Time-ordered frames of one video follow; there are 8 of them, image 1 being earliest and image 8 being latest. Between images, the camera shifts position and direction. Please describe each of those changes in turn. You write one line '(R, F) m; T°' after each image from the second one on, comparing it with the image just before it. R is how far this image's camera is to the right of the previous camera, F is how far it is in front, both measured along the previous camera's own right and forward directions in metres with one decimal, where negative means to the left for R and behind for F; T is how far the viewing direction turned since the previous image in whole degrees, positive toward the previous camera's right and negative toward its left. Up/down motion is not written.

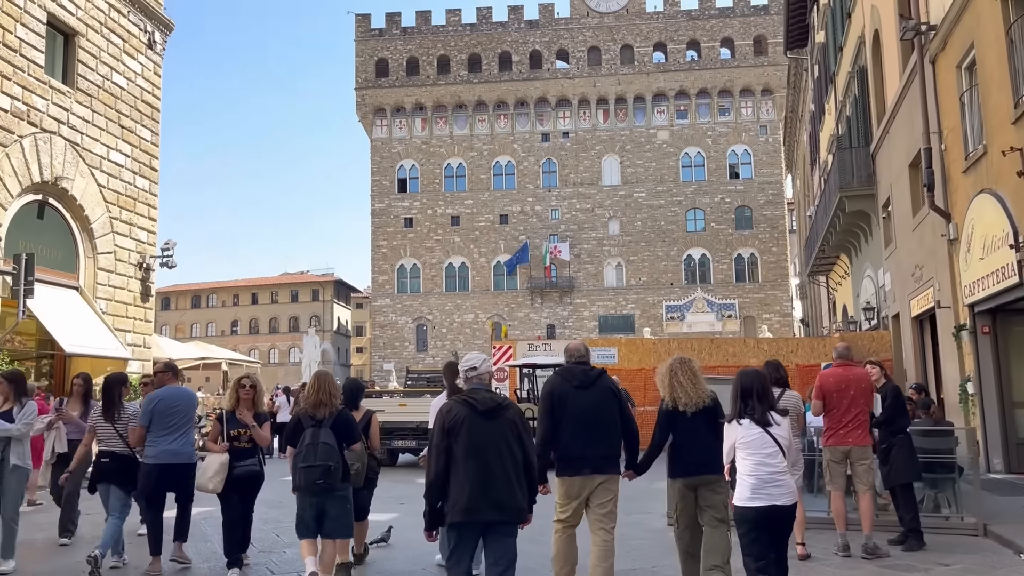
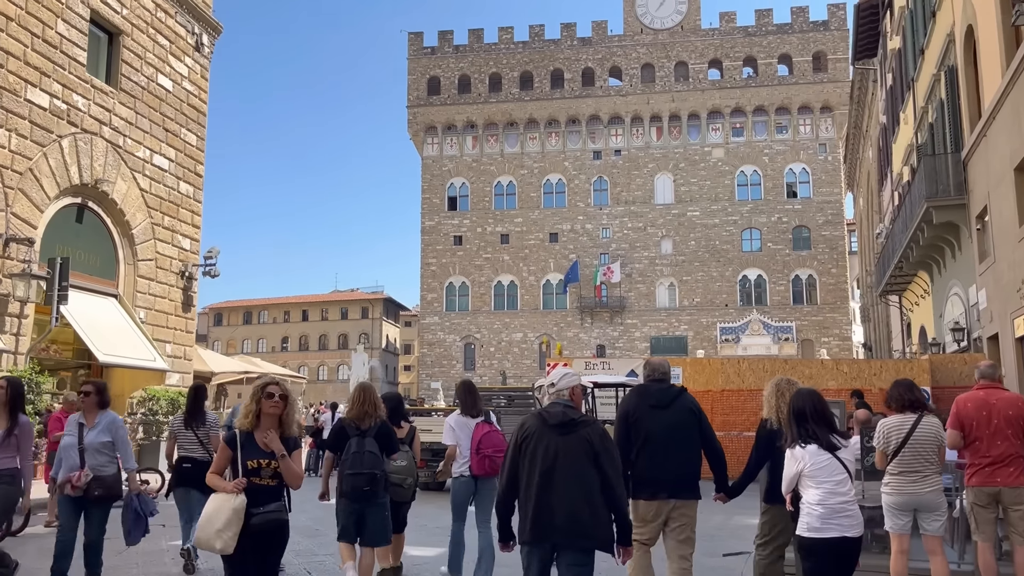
(-0.1, +0.9) m; -3°
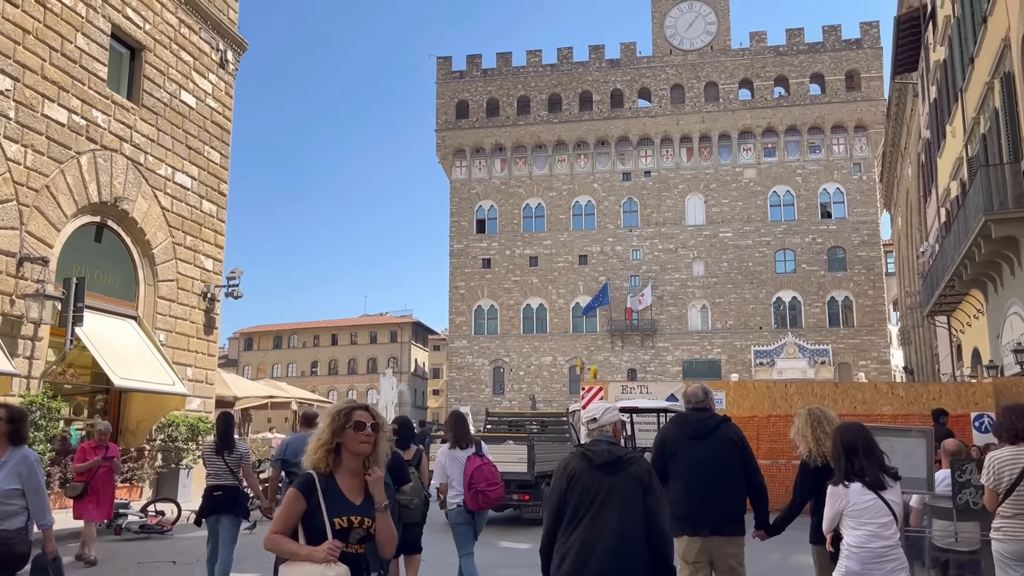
(-0.1, +0.6) m; -2°
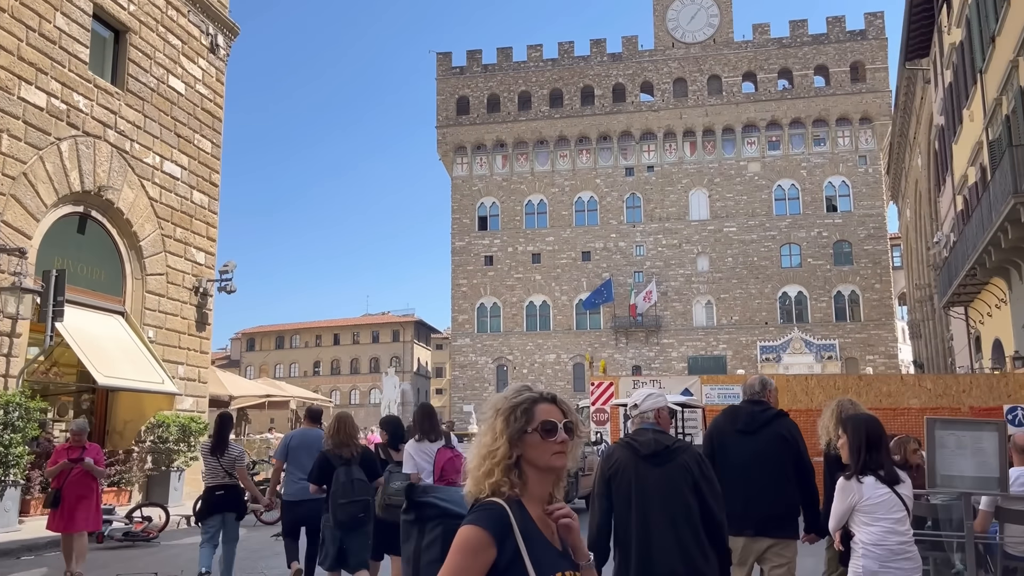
(-0.1, +0.6) m; 0°
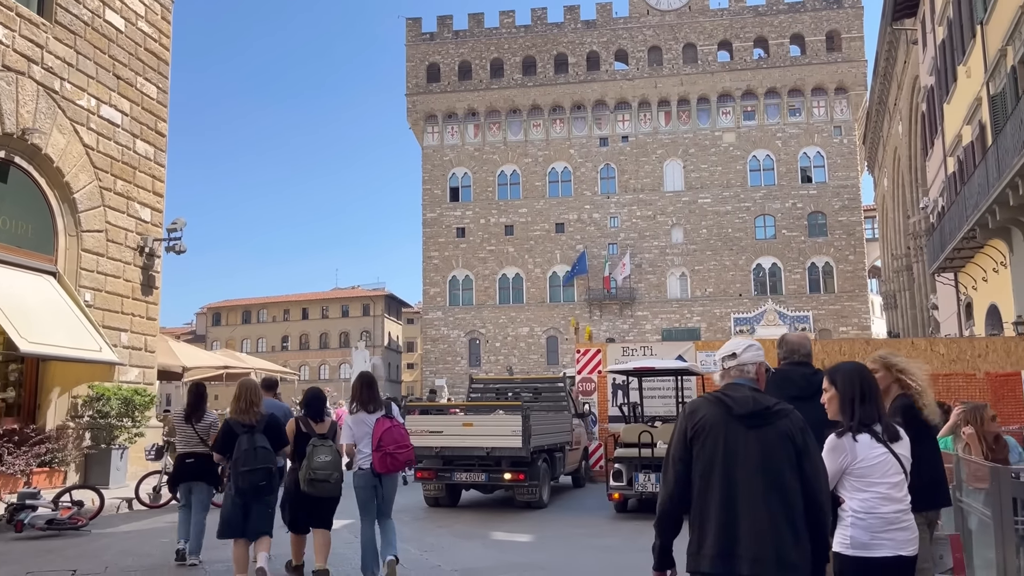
(-0.1, +1.0) m; +2°
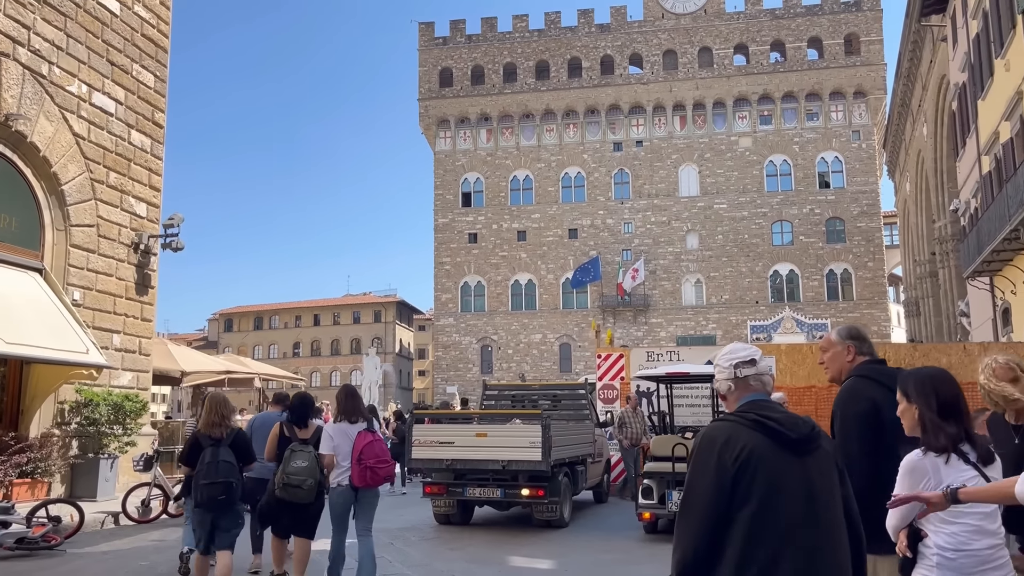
(-0.1, +0.7) m; -1°
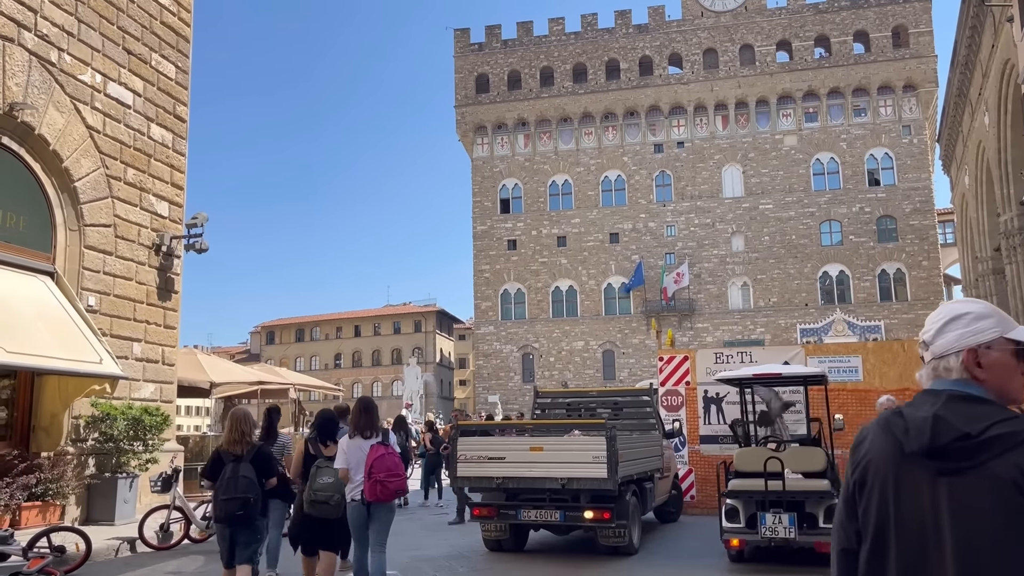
(-0.1, +1.0) m; -3°
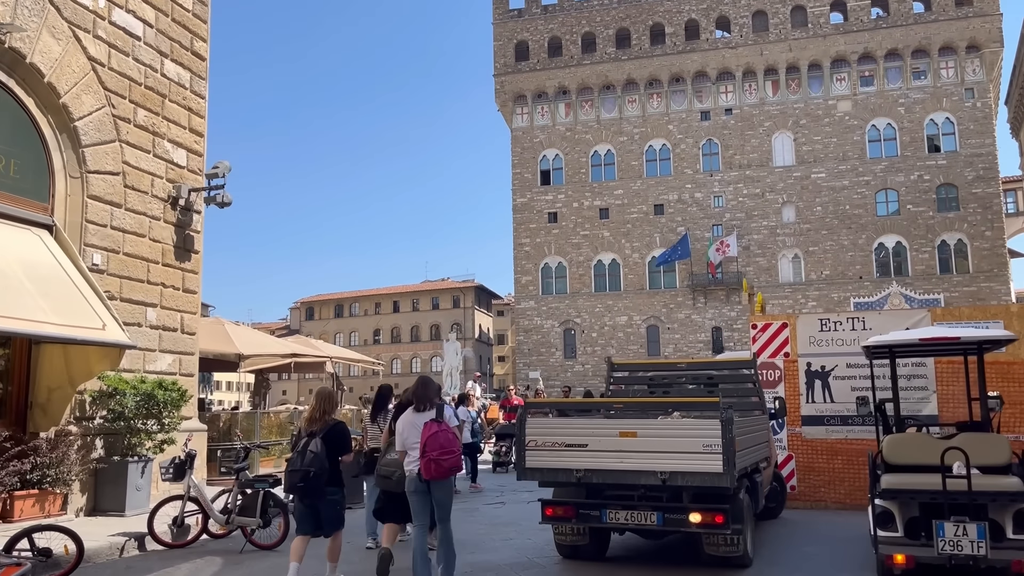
(-0.3, +1.3) m; -3°
